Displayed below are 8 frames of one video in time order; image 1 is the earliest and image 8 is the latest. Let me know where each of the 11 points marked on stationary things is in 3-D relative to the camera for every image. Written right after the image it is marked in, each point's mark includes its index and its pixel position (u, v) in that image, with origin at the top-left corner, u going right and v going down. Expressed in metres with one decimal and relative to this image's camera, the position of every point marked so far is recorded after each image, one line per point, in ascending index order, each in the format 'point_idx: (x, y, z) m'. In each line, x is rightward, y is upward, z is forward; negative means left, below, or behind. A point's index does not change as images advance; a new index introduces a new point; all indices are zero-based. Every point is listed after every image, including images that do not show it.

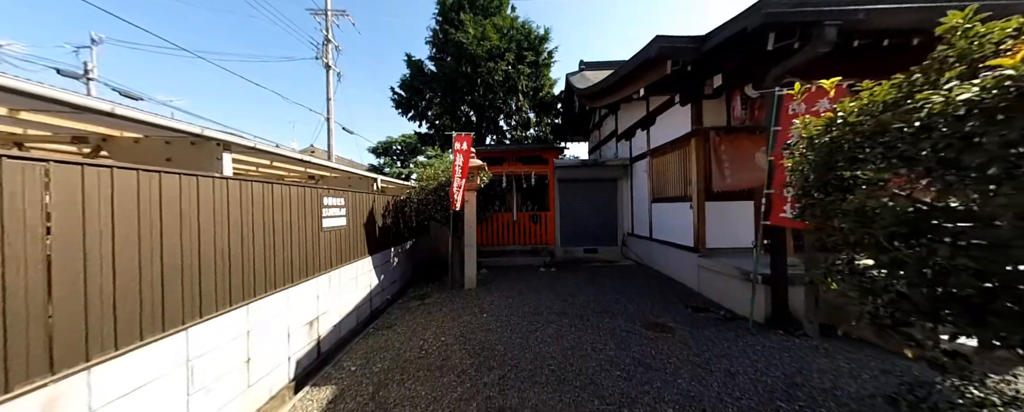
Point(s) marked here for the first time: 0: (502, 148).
0: (-0.2, +1.7, +8.4) m
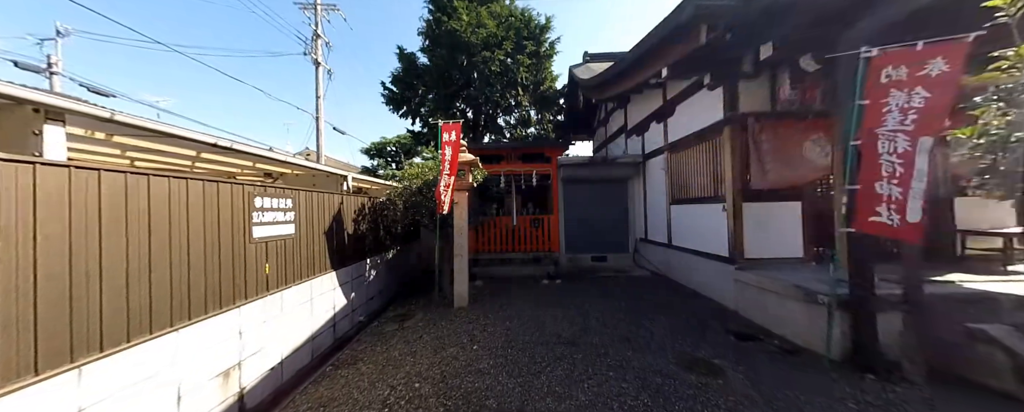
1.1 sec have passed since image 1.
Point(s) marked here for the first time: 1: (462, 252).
0: (-0.3, +1.6, +7.5) m
1: (-0.8, -0.7, +4.7) m
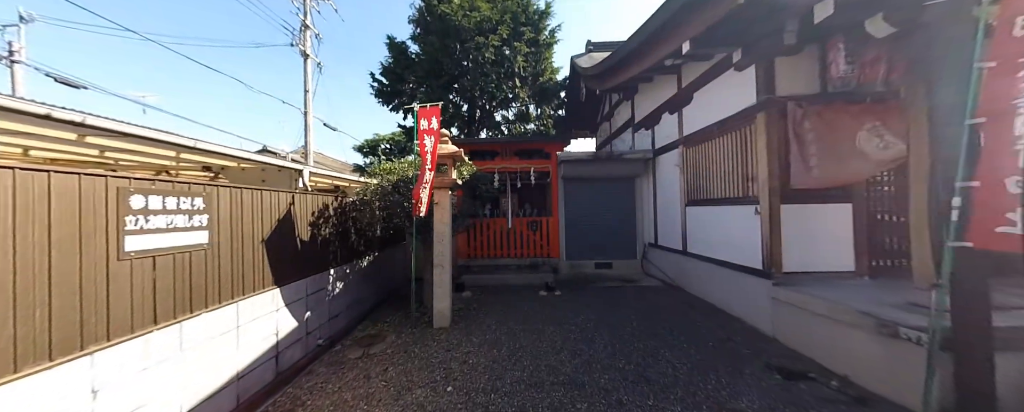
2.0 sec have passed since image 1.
0: (-0.4, +1.6, +6.8) m
1: (-0.9, -0.8, +3.9) m
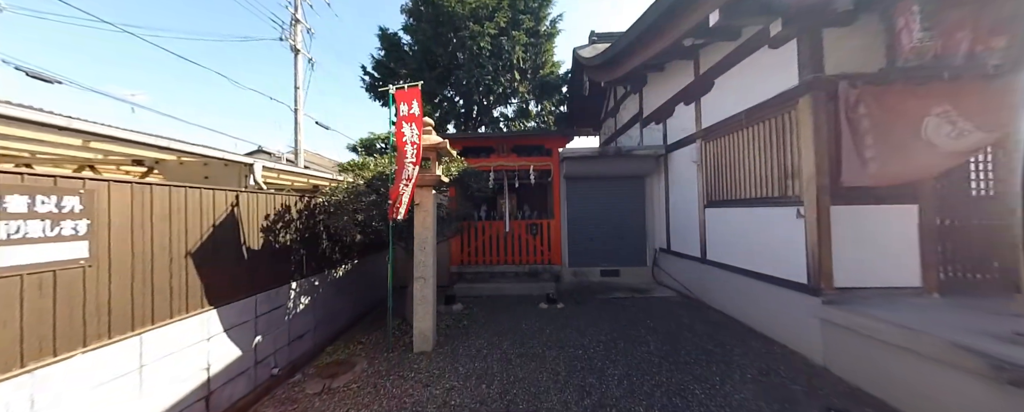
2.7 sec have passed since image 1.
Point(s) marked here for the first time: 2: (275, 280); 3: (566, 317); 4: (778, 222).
0: (-0.4, +1.5, +6.2) m
1: (-1.0, -0.8, +3.3) m
2: (-2.5, -0.8, +3.1) m
3: (+0.8, -1.6, +4.3) m
4: (+3.1, -0.2, +3.4) m
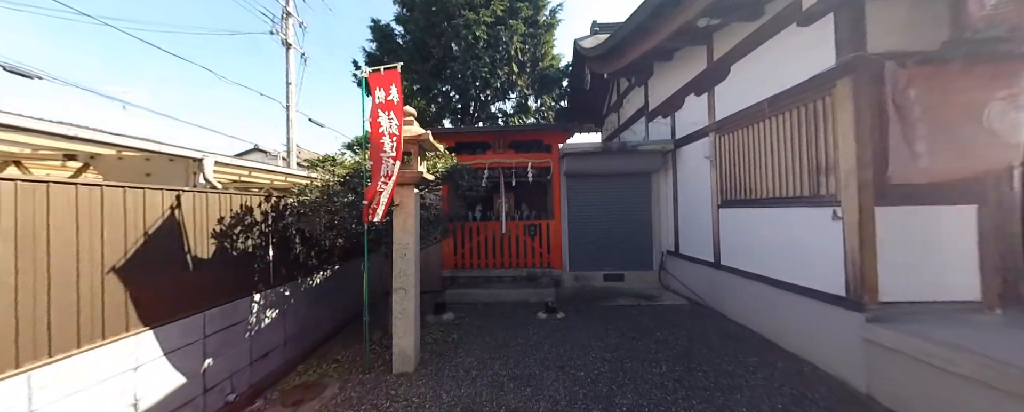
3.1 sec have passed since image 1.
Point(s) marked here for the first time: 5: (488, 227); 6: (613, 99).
0: (-0.5, +1.6, +5.8) m
1: (-1.1, -0.8, +2.9) m
2: (-2.6, -0.8, +2.7) m
3: (+0.7, -1.6, +3.9) m
4: (+3.0, -0.2, +3.0) m
5: (-0.5, -0.4, +5.9) m
6: (+2.8, +3.0, +8.1) m
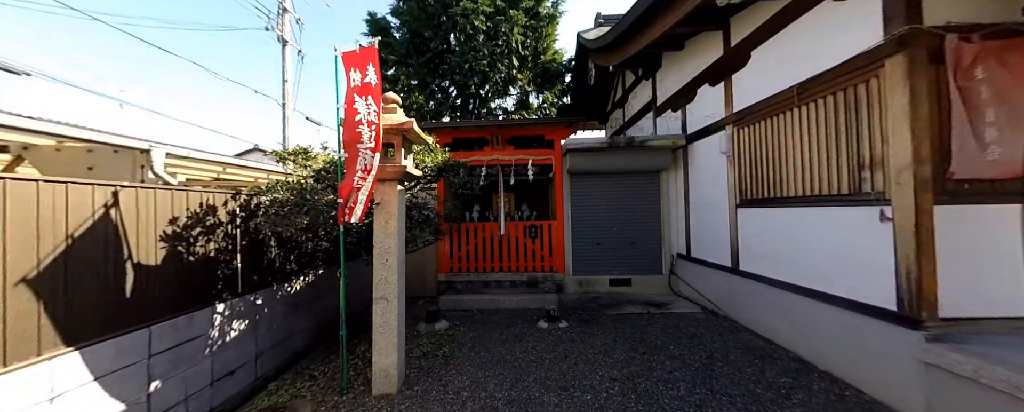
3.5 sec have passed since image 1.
0: (-0.5, +1.6, +5.4) m
1: (-1.1, -0.8, +2.6) m
2: (-2.6, -0.8, +2.3) m
3: (+0.7, -1.6, +3.5) m
4: (+3.0, -0.2, +2.6) m
5: (-0.5, -0.4, +5.5) m
6: (+2.8, +3.0, +7.8) m
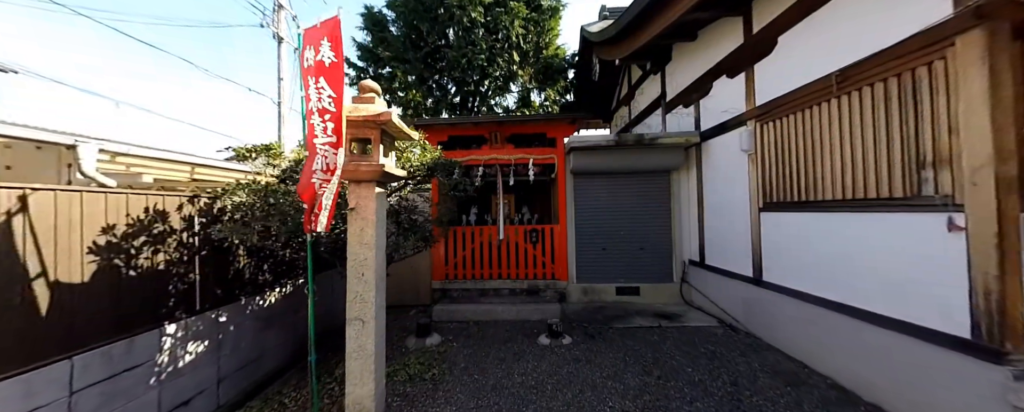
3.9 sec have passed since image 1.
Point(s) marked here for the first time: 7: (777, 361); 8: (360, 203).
0: (-0.5, +1.5, +5.1) m
1: (-1.1, -0.8, +2.2) m
2: (-2.7, -0.8, +2.0) m
3: (+0.7, -1.7, +3.1) m
4: (+3.0, -0.2, +2.2) m
5: (-0.5, -0.5, +5.1) m
6: (+2.8, +2.9, +7.4) m
7: (+2.8, -1.6, +3.0) m
8: (-1.2, 0.0, +2.2) m
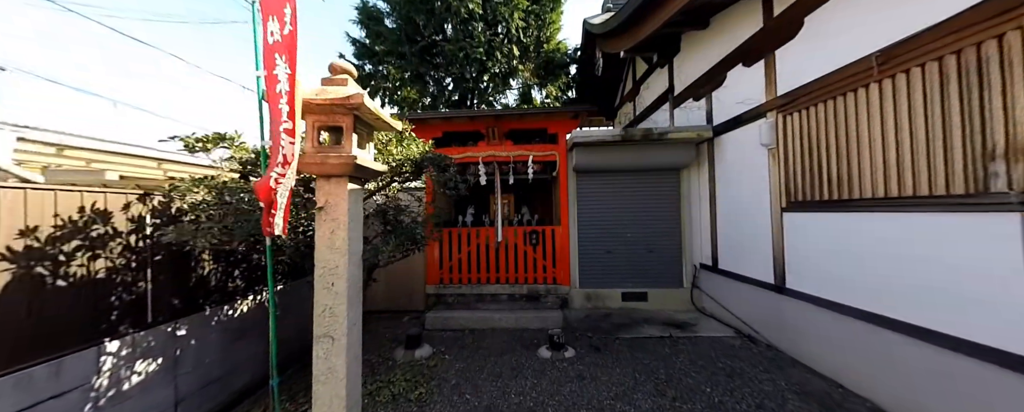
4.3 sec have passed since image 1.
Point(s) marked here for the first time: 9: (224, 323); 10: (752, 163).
0: (-0.5, +1.5, +4.8) m
1: (-1.2, -0.8, +1.9) m
2: (-2.7, -0.8, +1.7) m
3: (+0.6, -1.7, +2.8) m
4: (+2.9, -0.2, +1.9) m
5: (-0.5, -0.5, +4.8) m
6: (+2.8, +2.9, +7.1) m
7: (+2.7, -1.6, +2.7) m
8: (-1.2, 0.0, +1.9) m
9: (-2.7, -1.1, +2.7) m
10: (+3.0, +0.6, +3.6) m
